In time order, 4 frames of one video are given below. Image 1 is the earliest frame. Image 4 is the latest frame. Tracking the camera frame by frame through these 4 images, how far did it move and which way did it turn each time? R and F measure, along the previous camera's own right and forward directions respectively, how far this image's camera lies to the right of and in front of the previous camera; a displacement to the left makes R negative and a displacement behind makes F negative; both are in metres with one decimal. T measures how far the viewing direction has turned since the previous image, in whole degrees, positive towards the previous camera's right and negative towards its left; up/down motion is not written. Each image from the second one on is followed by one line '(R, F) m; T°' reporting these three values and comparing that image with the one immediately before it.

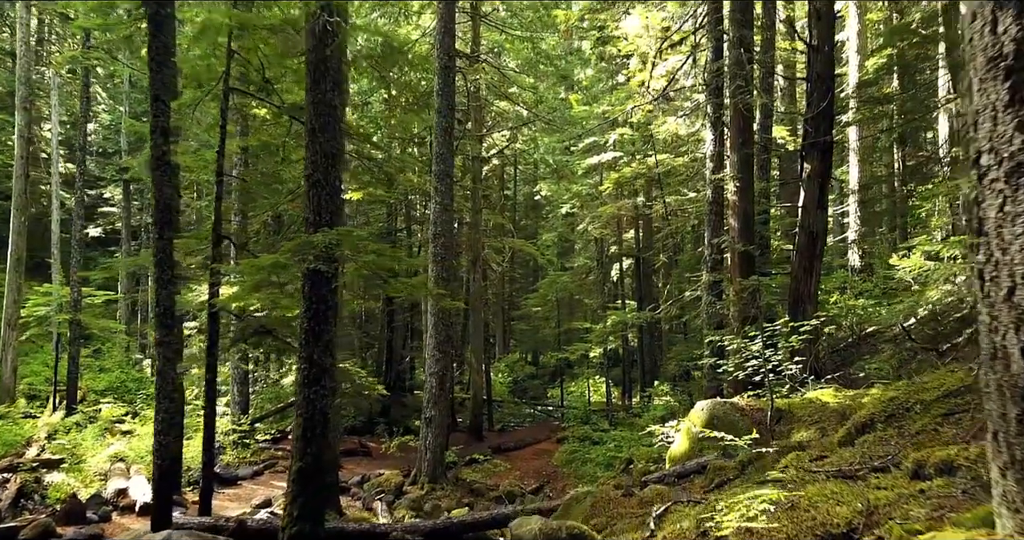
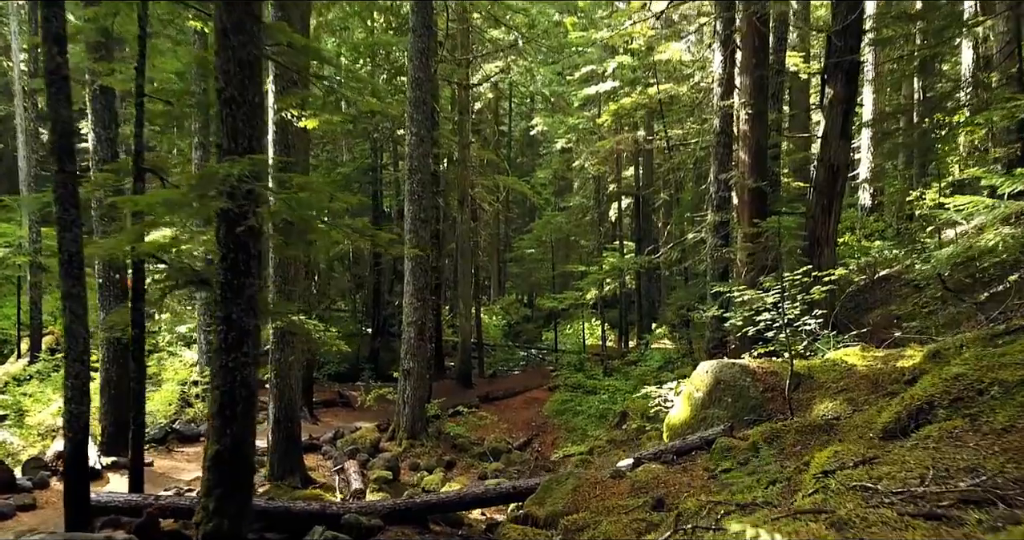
(+0.2, +1.1) m; 0°
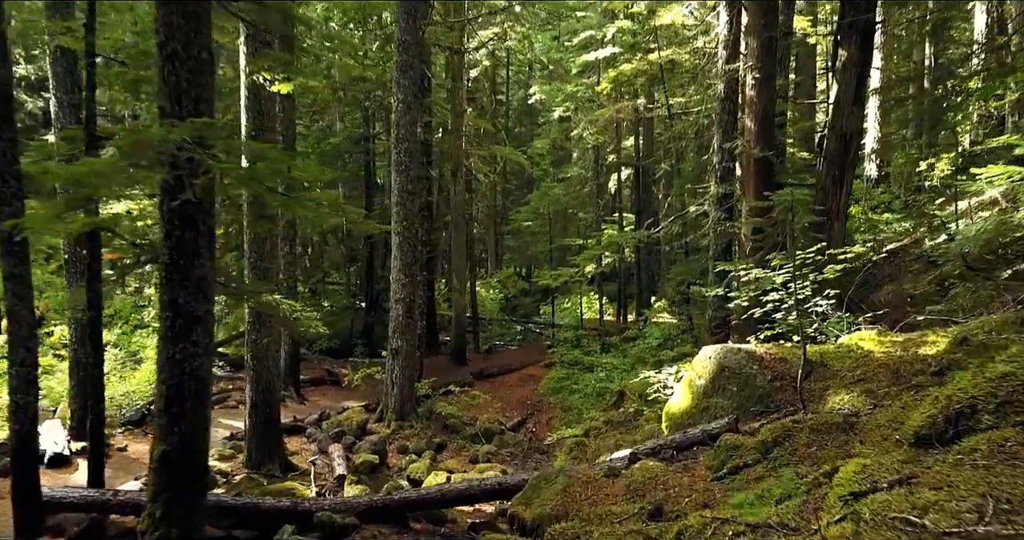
(+0.1, +0.5) m; 0°
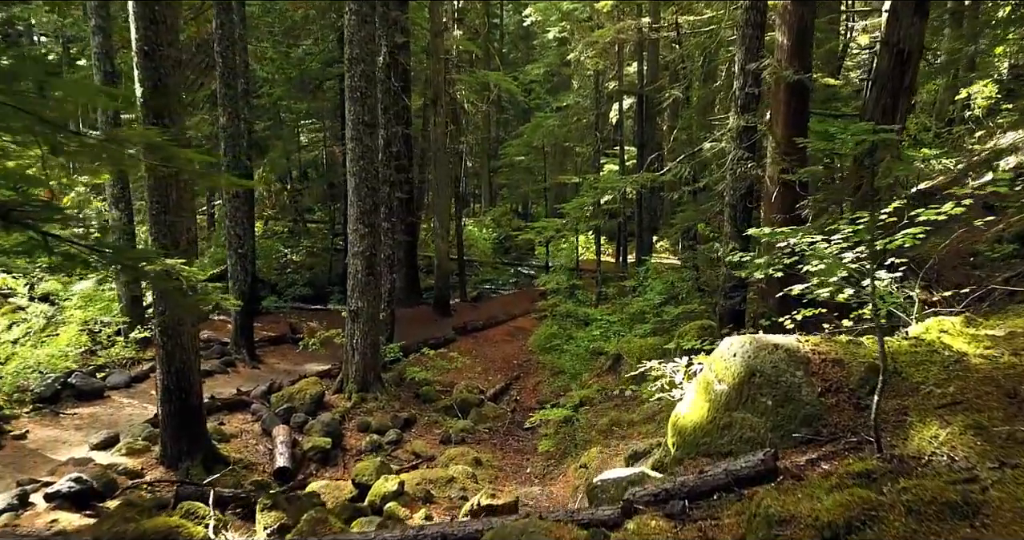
(+0.3, +1.7) m; 0°
